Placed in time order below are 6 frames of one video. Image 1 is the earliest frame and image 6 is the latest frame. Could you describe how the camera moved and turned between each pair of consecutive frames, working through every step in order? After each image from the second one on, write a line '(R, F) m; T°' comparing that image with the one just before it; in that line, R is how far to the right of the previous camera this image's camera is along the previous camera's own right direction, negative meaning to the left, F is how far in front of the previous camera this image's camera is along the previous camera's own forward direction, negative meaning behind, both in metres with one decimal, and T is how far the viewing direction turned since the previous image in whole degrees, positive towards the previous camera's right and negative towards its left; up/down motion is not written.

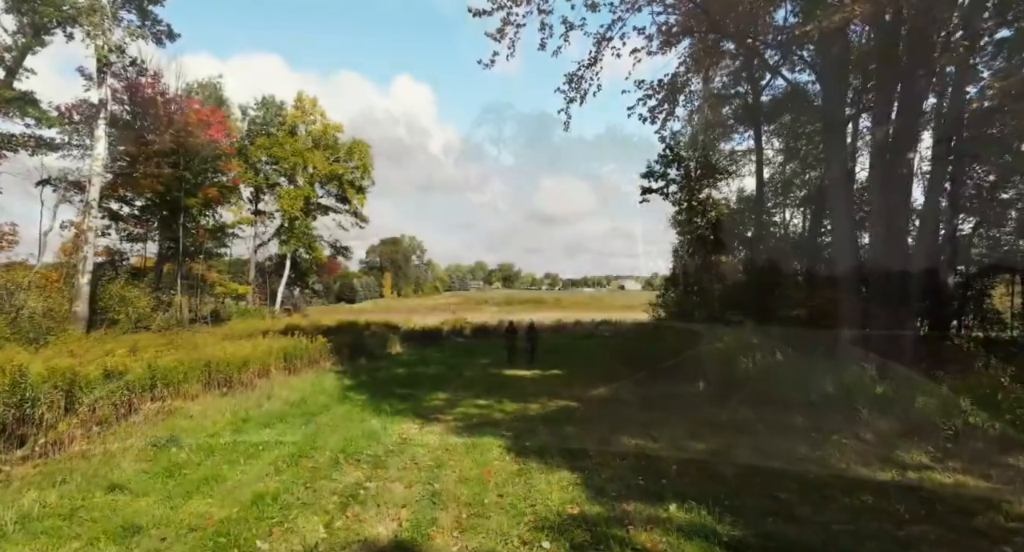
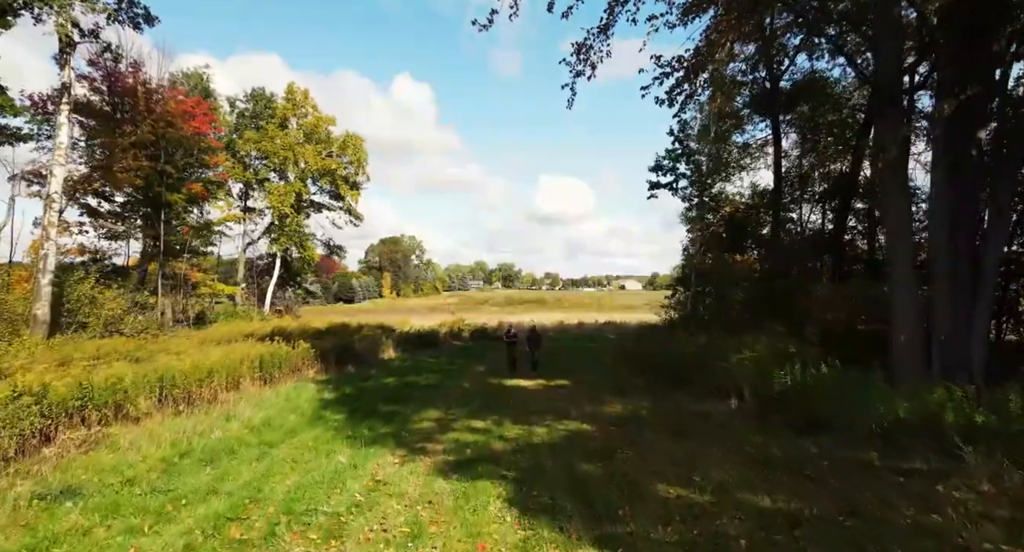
(0.0, +1.6) m; 0°
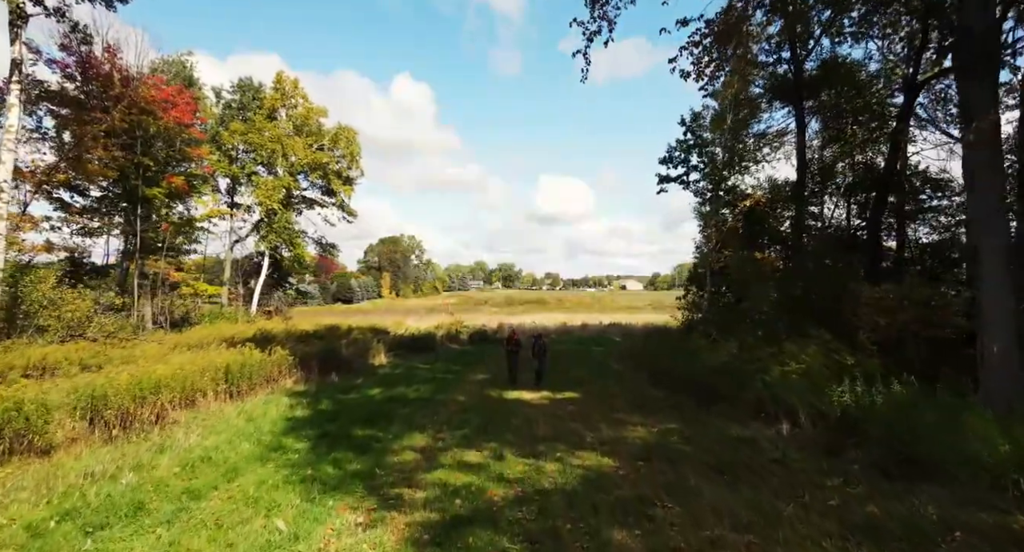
(0.0, +1.8) m; 0°
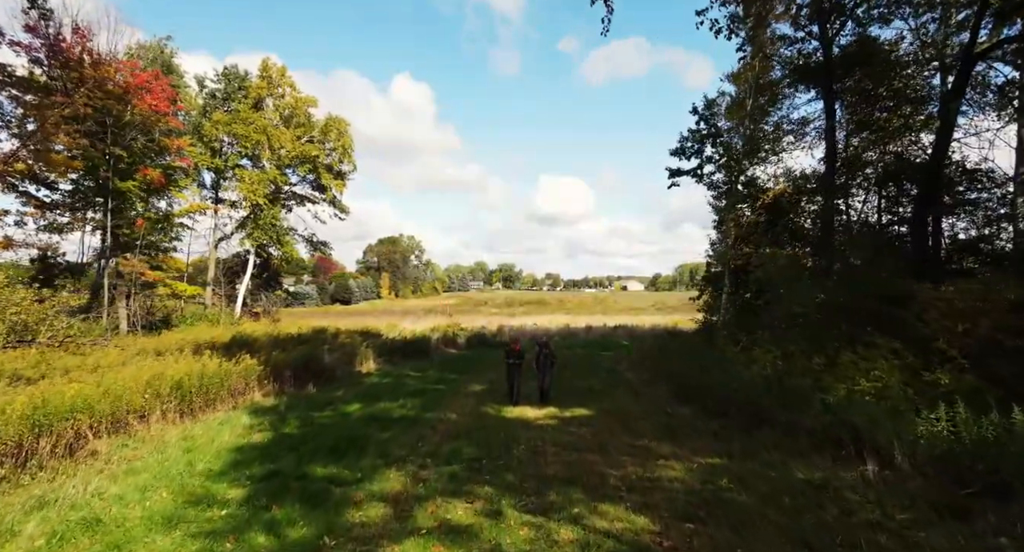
(0.0, +2.0) m; 0°
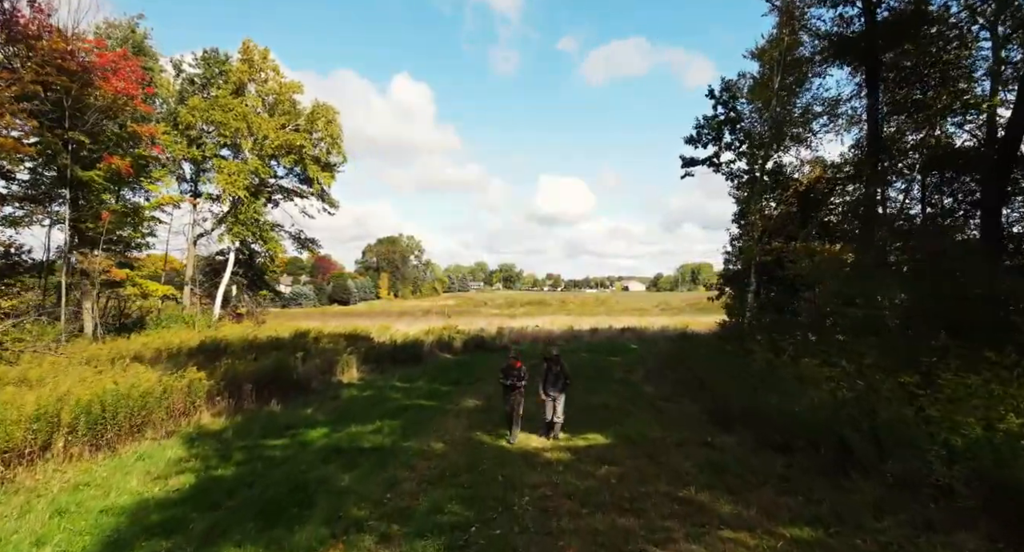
(0.0, +2.3) m; 0°
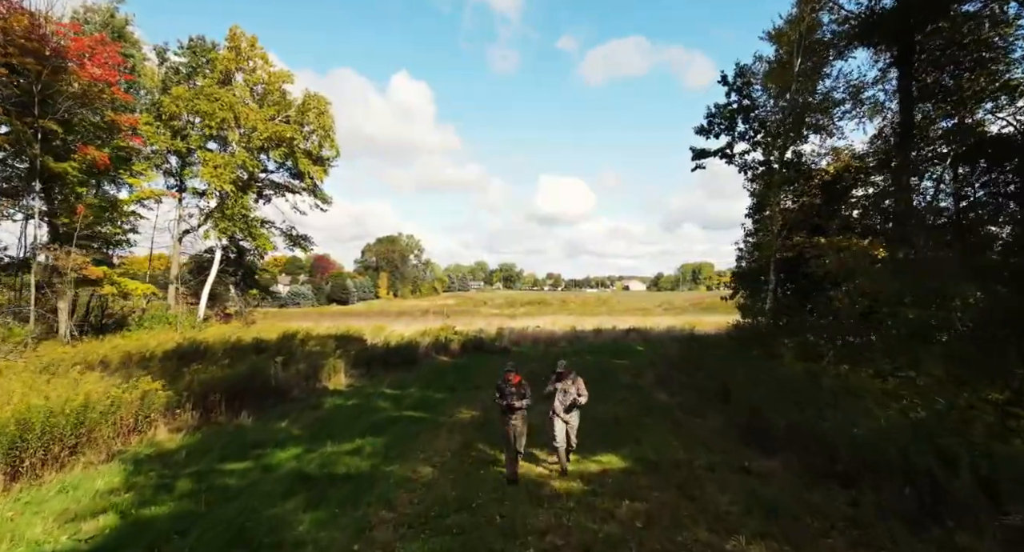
(0.0, +1.4) m; 0°
